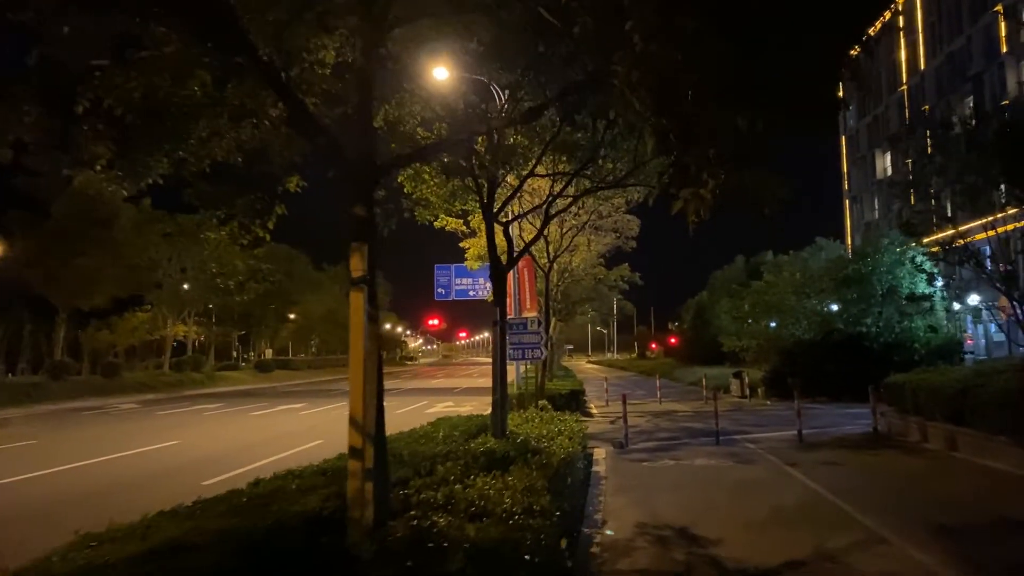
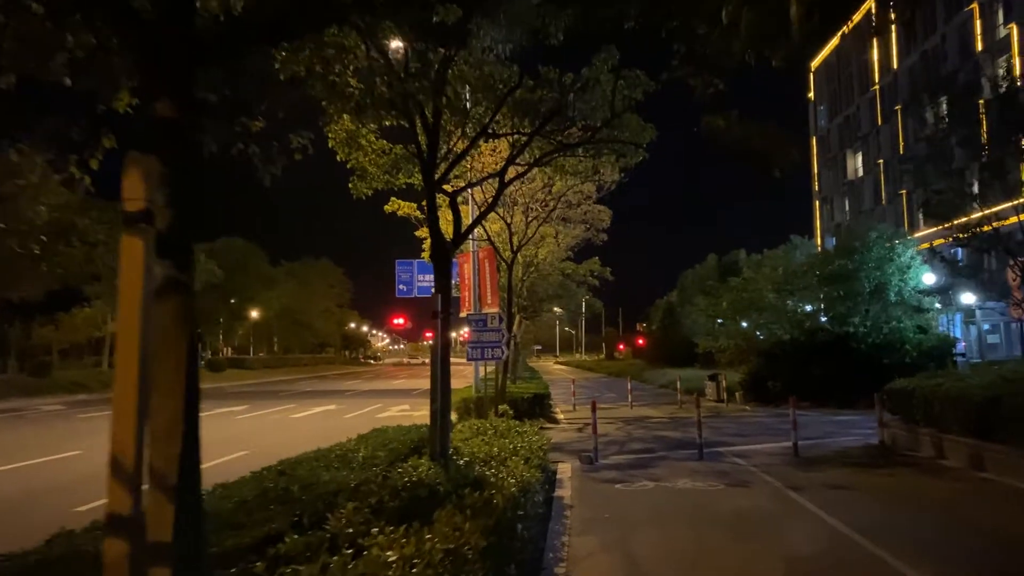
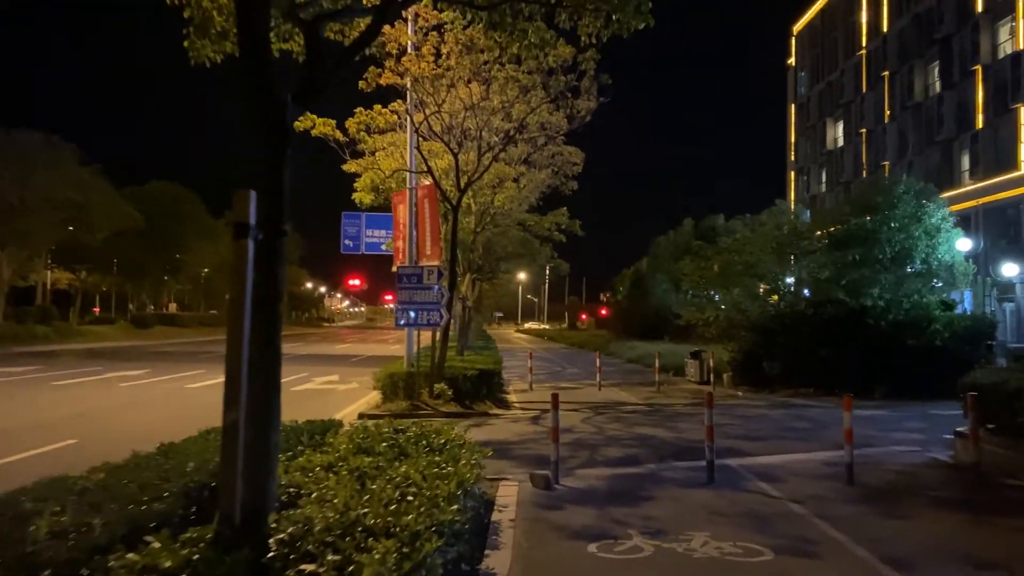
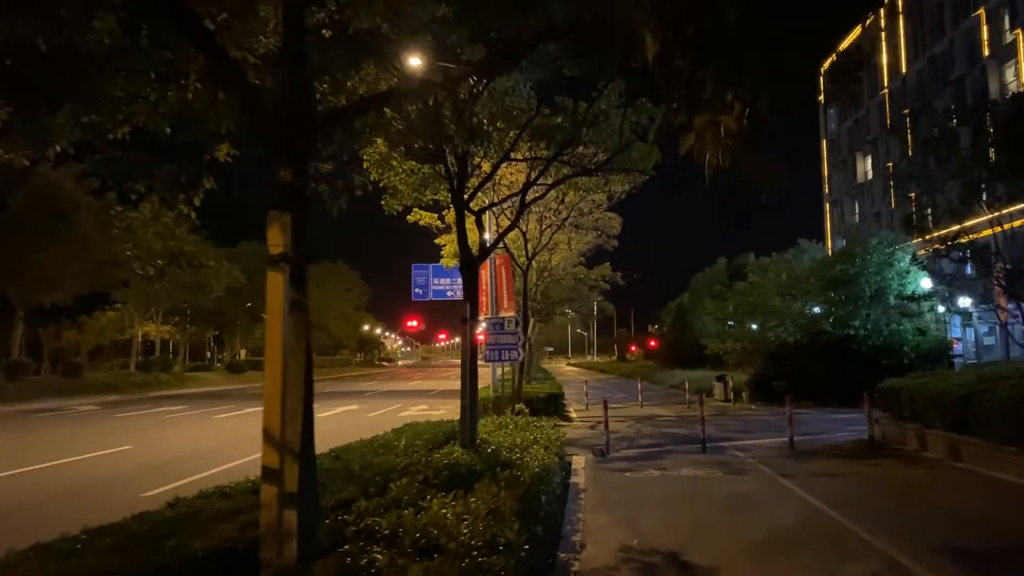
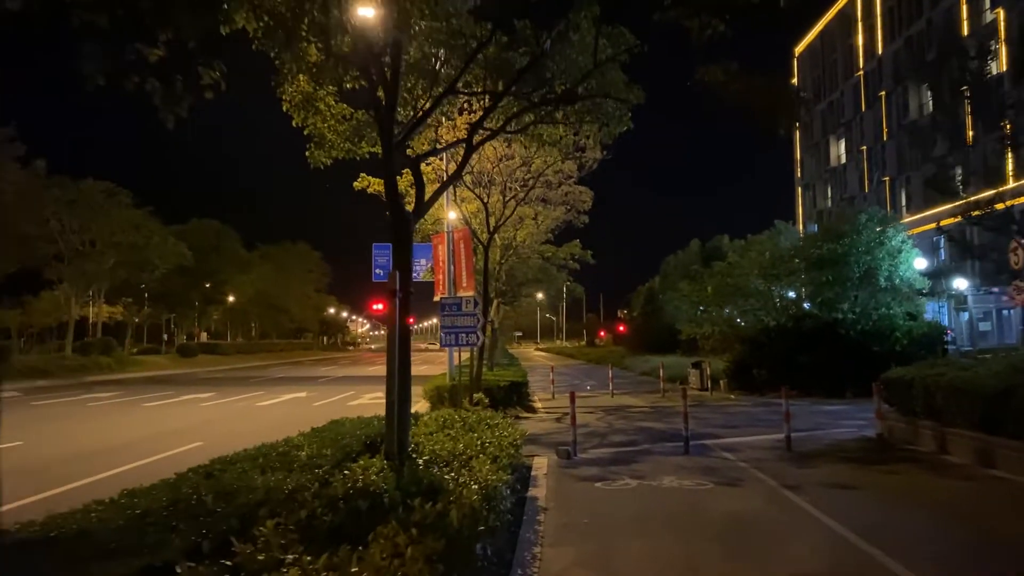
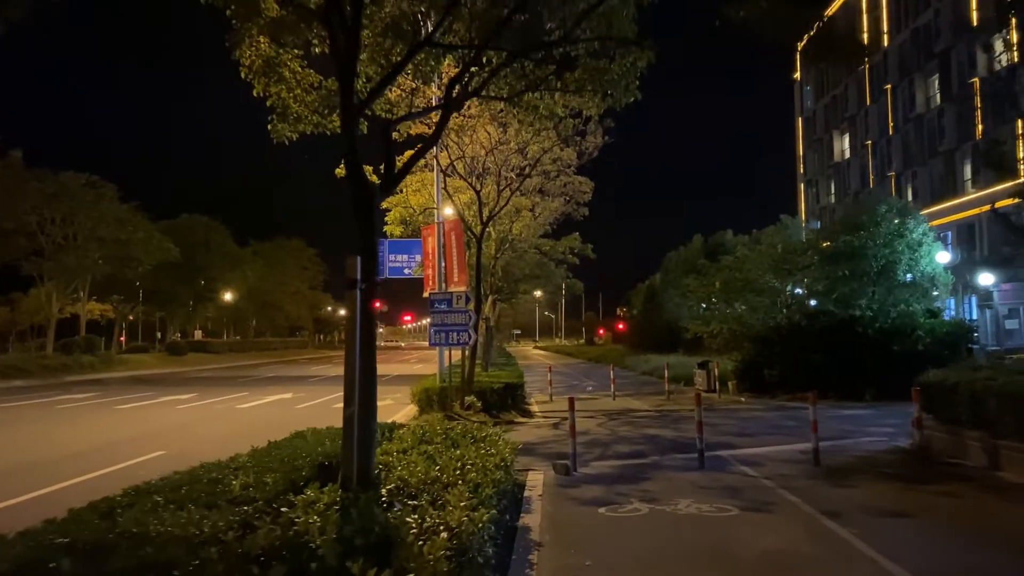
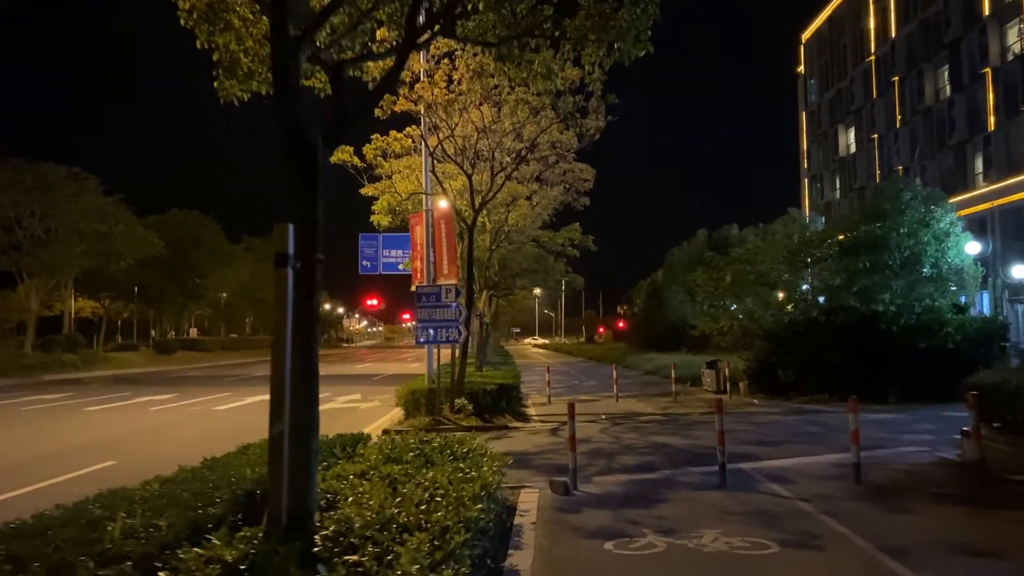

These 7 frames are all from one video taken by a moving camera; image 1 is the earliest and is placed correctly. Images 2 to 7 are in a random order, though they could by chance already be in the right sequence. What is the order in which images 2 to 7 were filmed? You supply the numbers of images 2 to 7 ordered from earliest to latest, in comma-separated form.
4, 2, 5, 6, 7, 3
